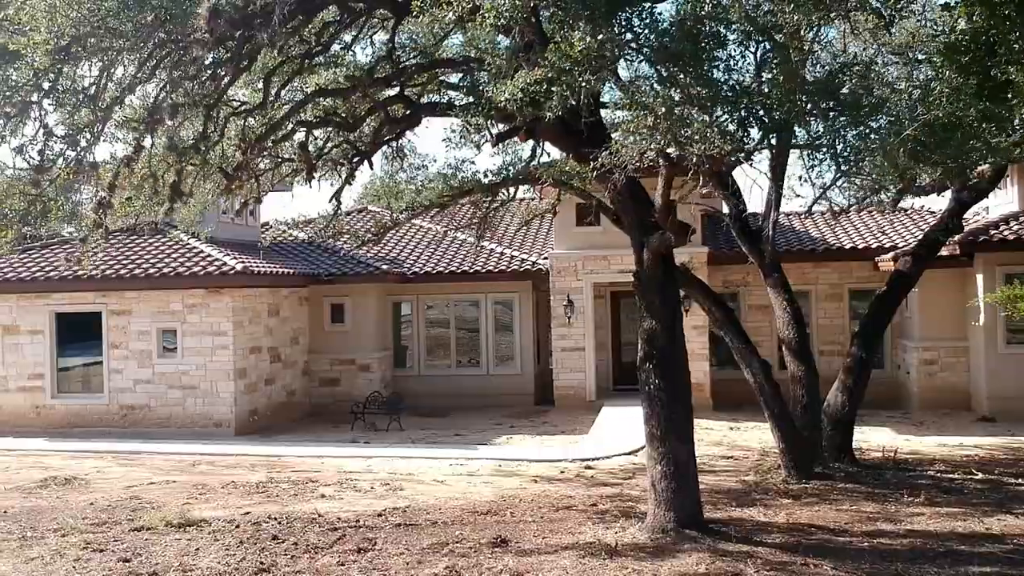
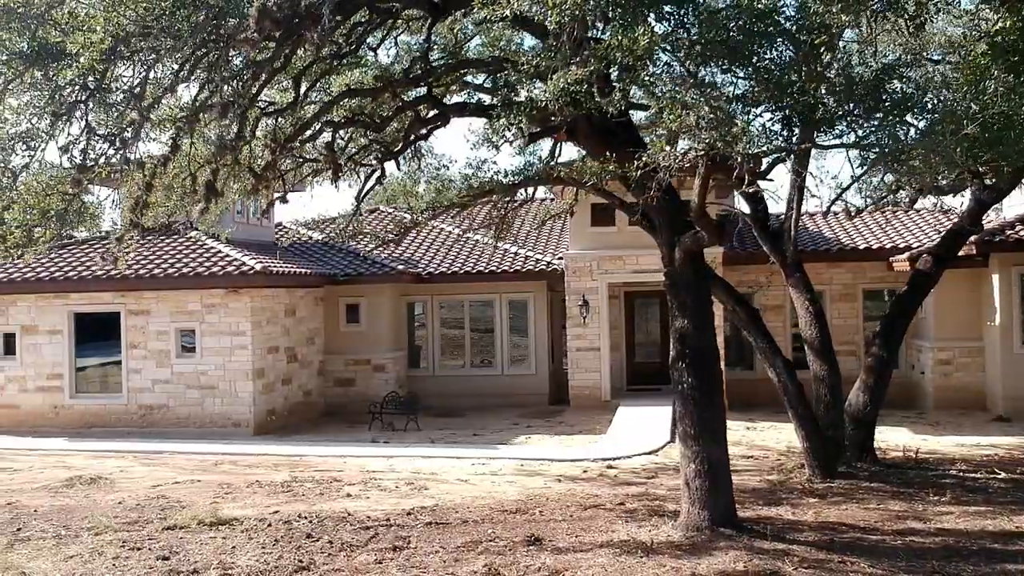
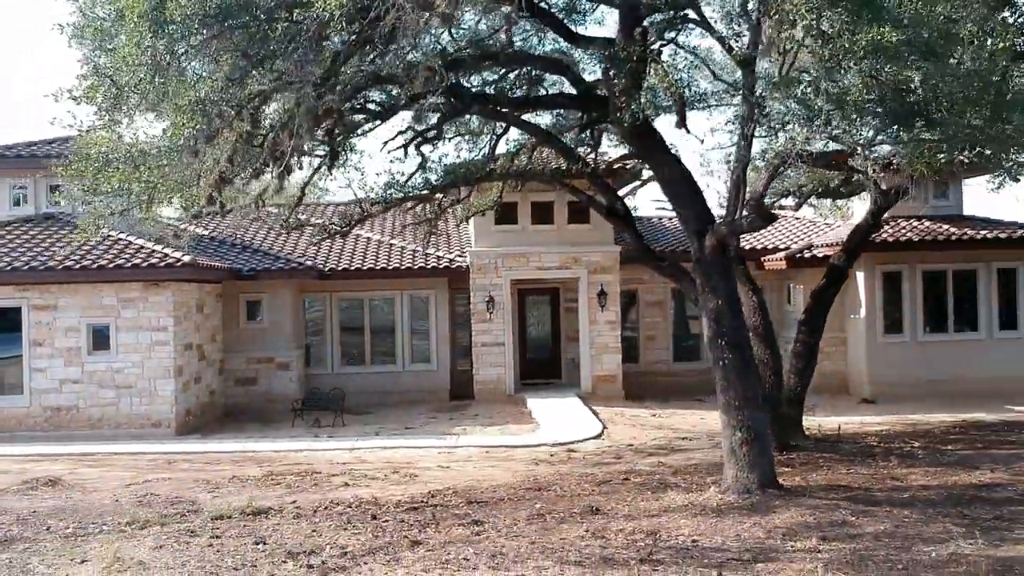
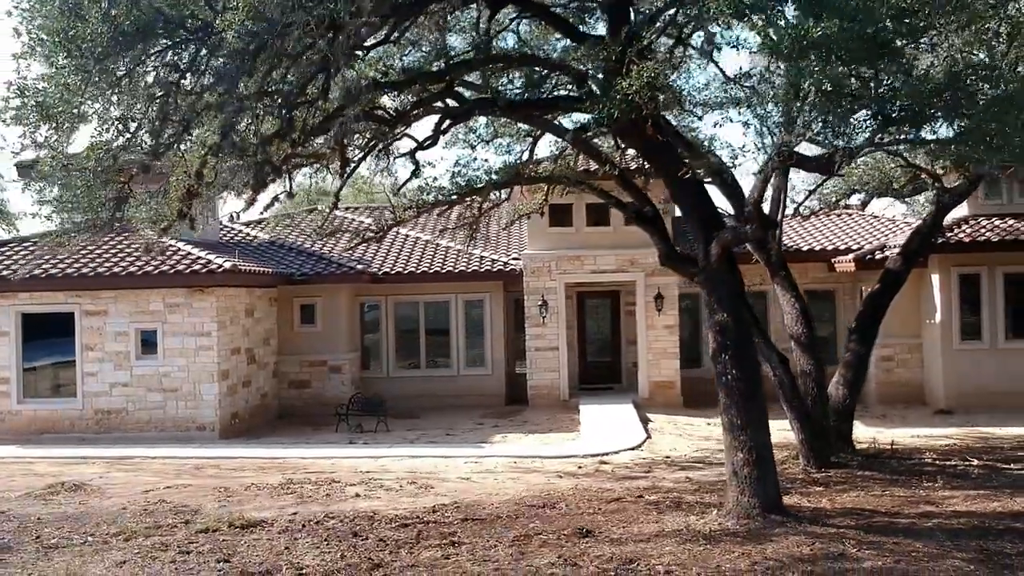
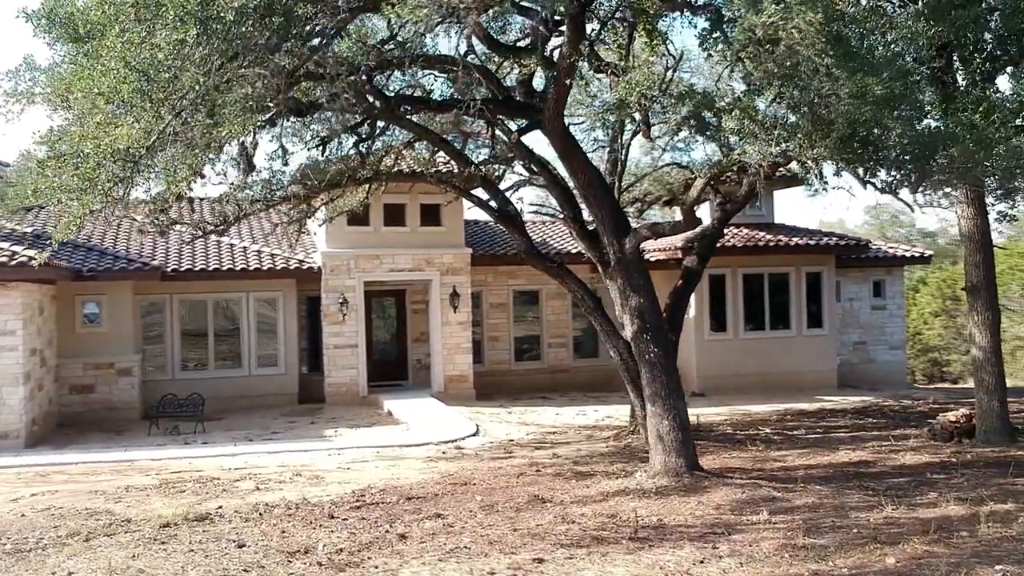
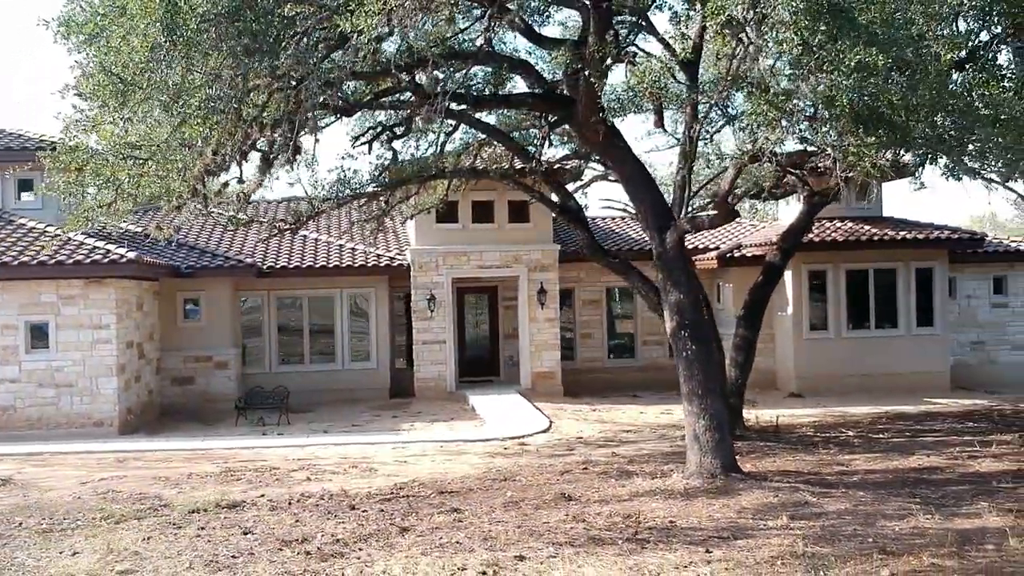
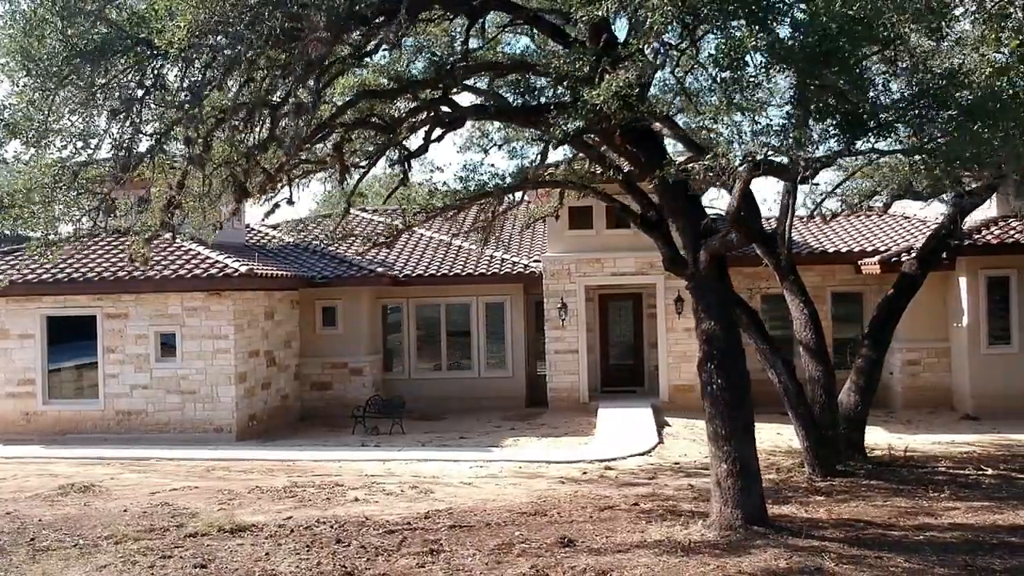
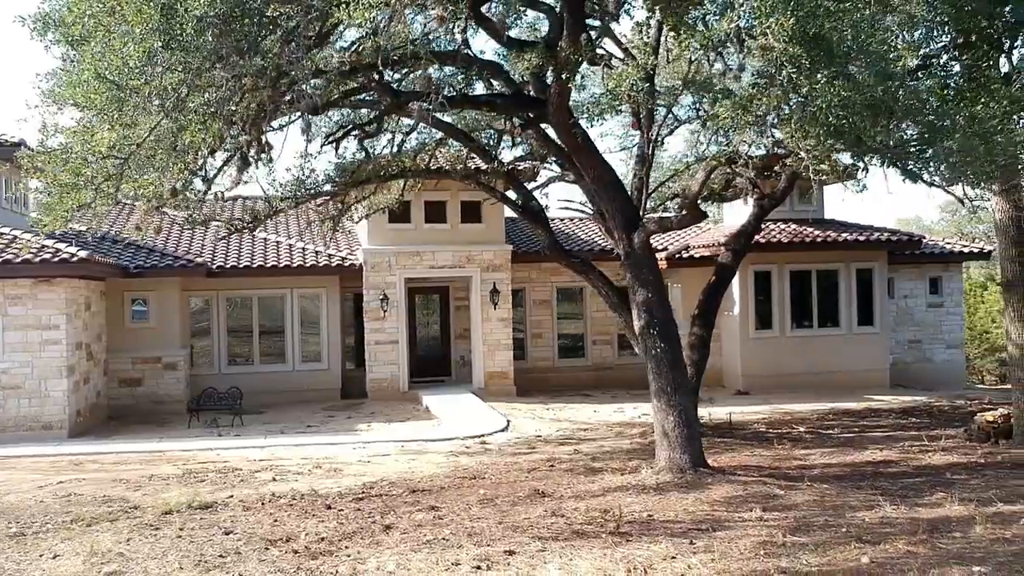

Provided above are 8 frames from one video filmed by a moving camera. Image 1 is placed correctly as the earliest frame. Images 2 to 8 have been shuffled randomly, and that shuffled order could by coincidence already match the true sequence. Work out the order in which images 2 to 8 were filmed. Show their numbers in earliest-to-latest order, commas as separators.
2, 7, 4, 3, 6, 8, 5
